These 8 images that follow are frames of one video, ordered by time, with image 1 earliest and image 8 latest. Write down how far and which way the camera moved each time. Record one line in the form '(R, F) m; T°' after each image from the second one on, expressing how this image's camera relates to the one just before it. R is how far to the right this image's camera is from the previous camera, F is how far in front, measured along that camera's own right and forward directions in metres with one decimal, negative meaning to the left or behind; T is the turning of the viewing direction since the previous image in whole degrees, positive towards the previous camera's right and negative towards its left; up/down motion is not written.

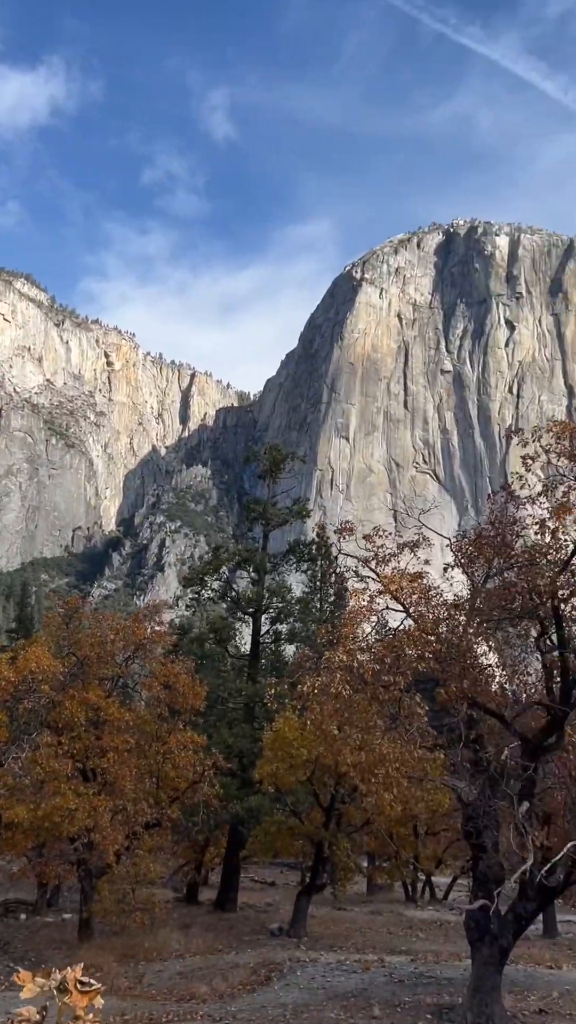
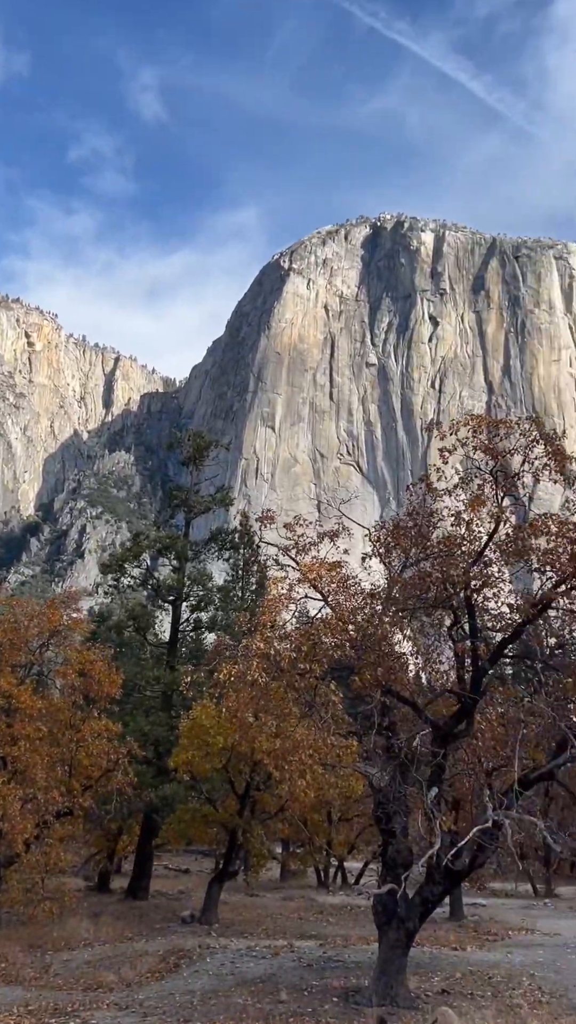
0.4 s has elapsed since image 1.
(+0.1, 0.0) m; +4°
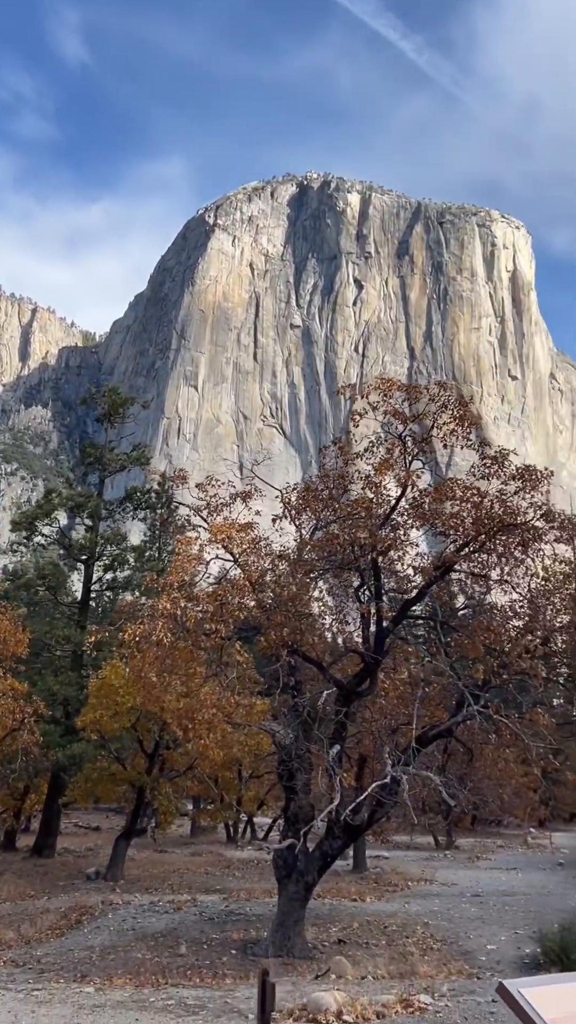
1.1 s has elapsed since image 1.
(+0.2, 0.0) m; +5°
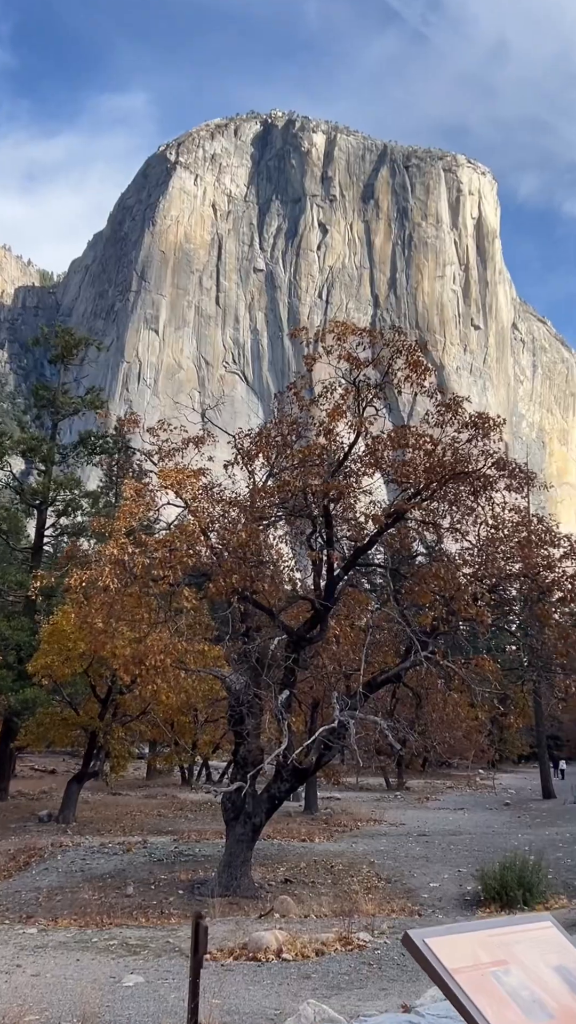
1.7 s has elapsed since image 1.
(+0.2, +0.1) m; +2°
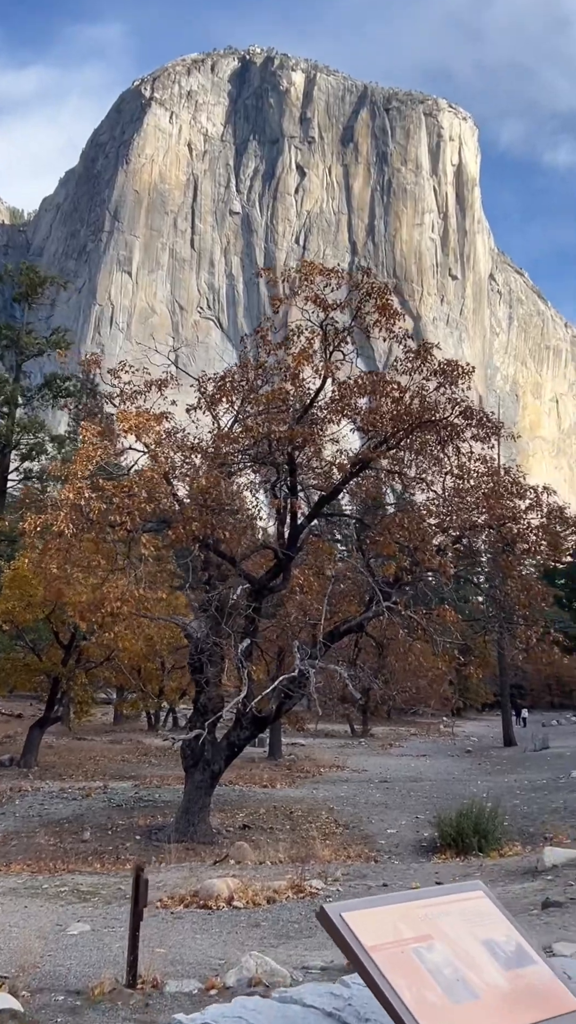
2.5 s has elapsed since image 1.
(+0.2, +0.3) m; +2°
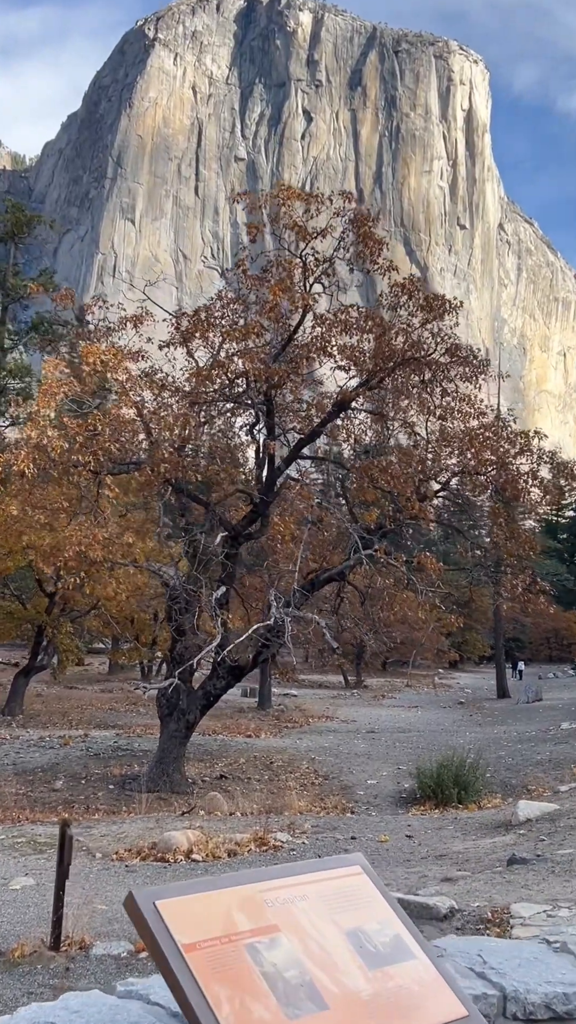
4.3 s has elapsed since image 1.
(+0.4, +0.6) m; 0°
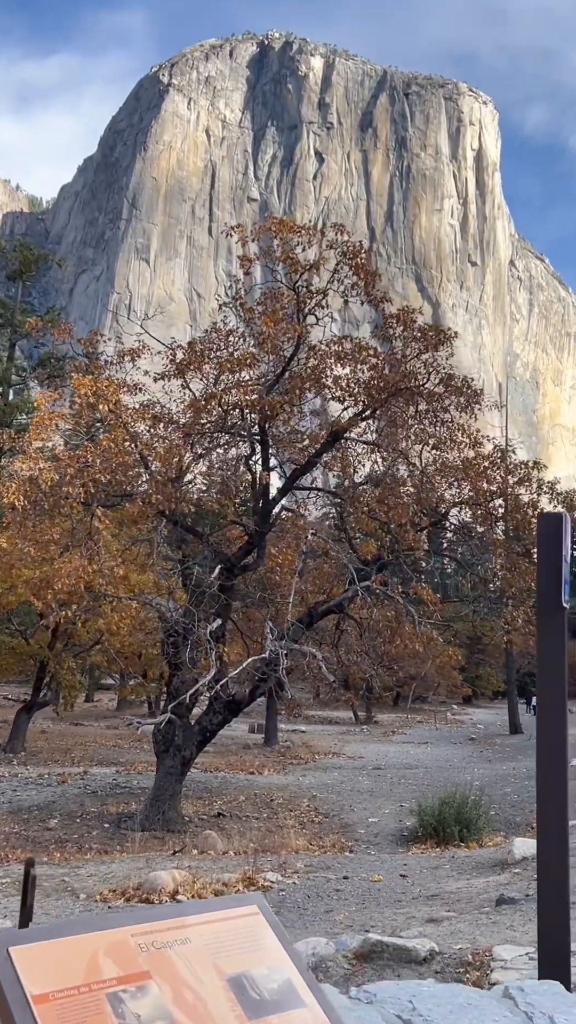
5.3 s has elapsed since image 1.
(+0.3, +0.1) m; -1°
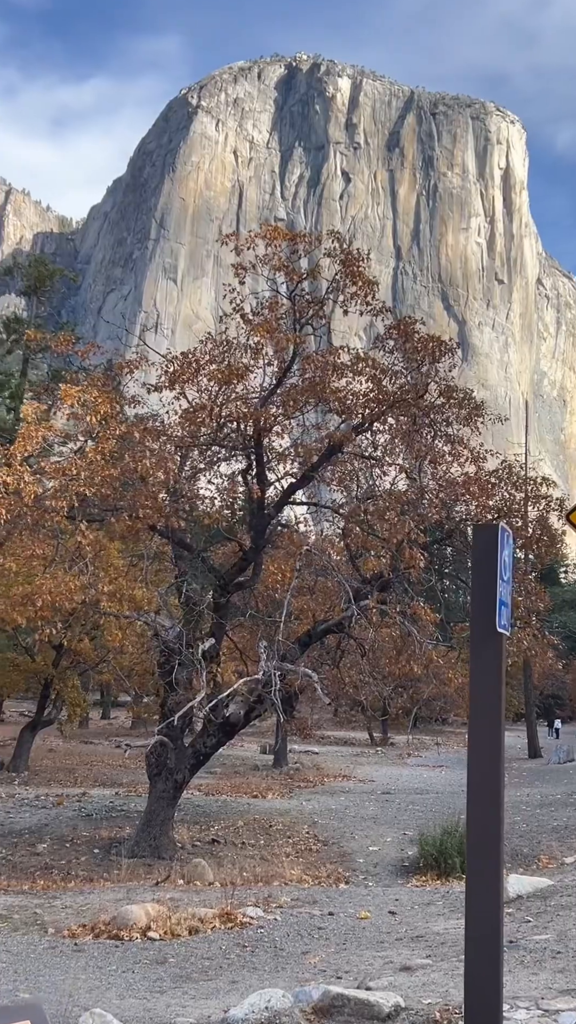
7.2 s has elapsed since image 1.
(+0.4, +0.5) m; -2°
